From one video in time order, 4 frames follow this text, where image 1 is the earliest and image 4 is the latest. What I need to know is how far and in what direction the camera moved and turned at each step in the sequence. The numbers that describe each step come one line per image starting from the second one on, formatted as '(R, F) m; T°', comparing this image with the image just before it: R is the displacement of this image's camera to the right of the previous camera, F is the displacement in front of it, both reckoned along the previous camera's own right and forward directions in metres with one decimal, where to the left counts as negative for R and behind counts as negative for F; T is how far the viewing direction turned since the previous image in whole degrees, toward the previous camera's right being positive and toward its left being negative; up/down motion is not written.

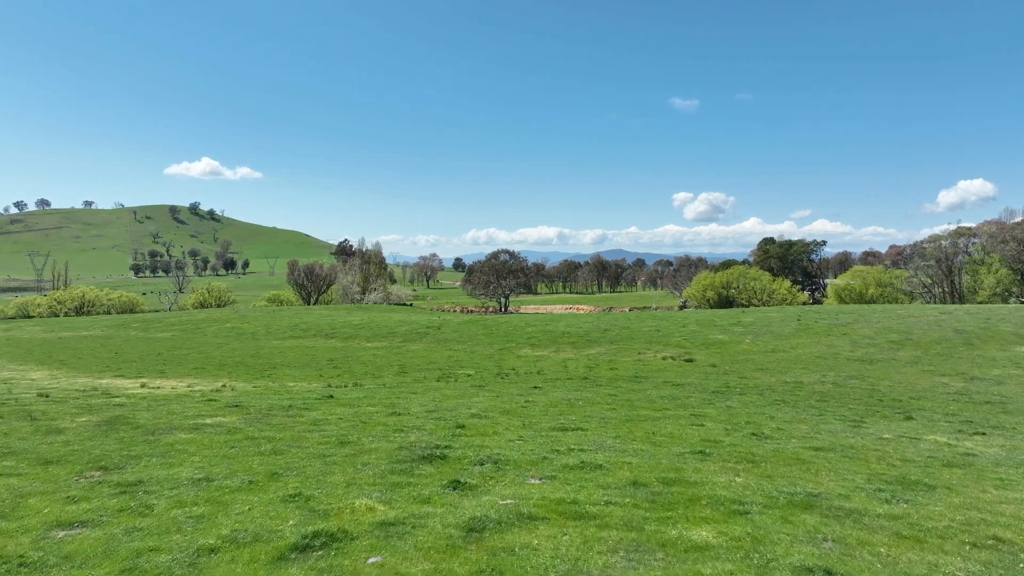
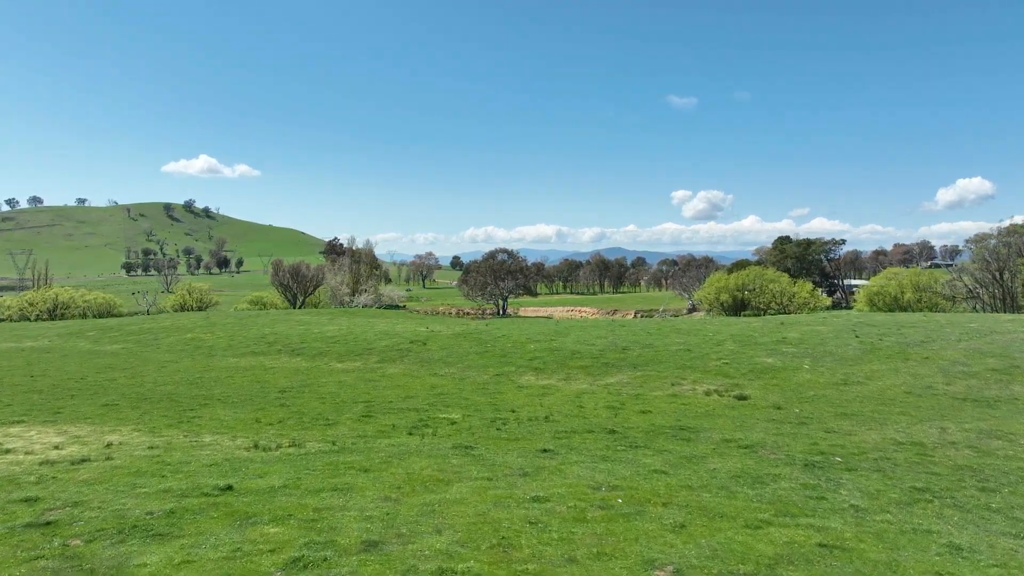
(0.0, +5.1) m; 0°
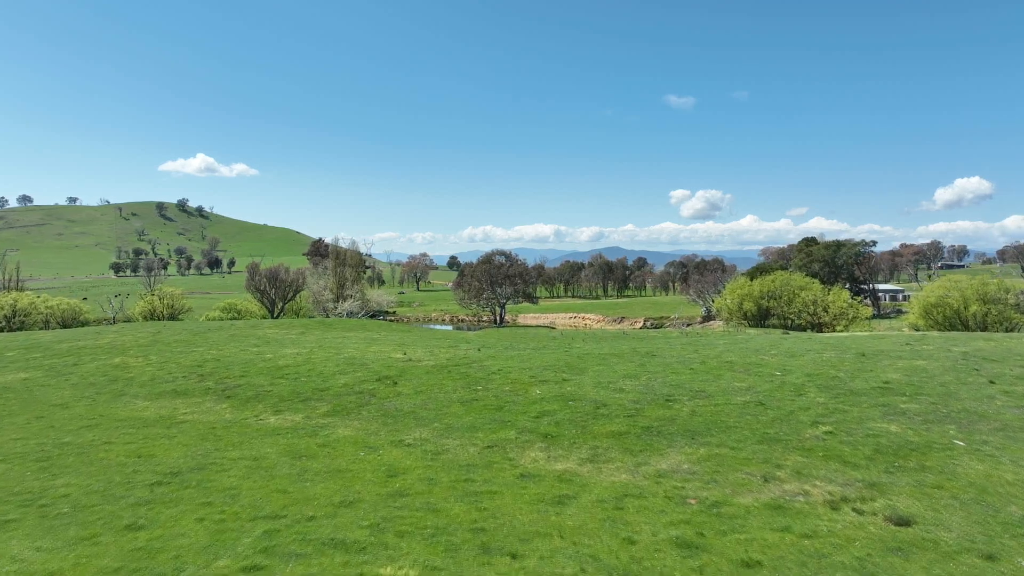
(0.0, +7.1) m; 0°
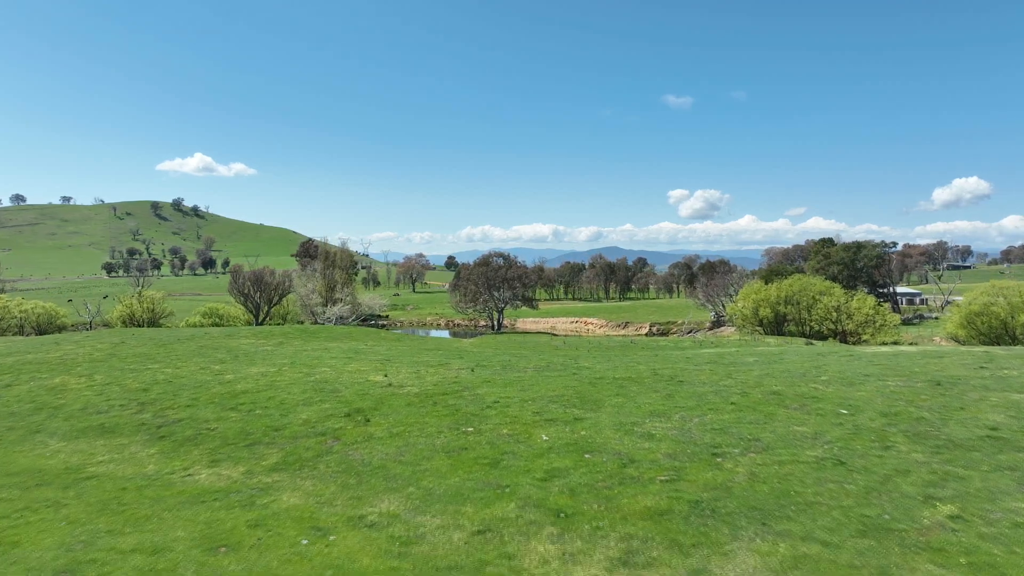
(0.0, +4.2) m; 0°
